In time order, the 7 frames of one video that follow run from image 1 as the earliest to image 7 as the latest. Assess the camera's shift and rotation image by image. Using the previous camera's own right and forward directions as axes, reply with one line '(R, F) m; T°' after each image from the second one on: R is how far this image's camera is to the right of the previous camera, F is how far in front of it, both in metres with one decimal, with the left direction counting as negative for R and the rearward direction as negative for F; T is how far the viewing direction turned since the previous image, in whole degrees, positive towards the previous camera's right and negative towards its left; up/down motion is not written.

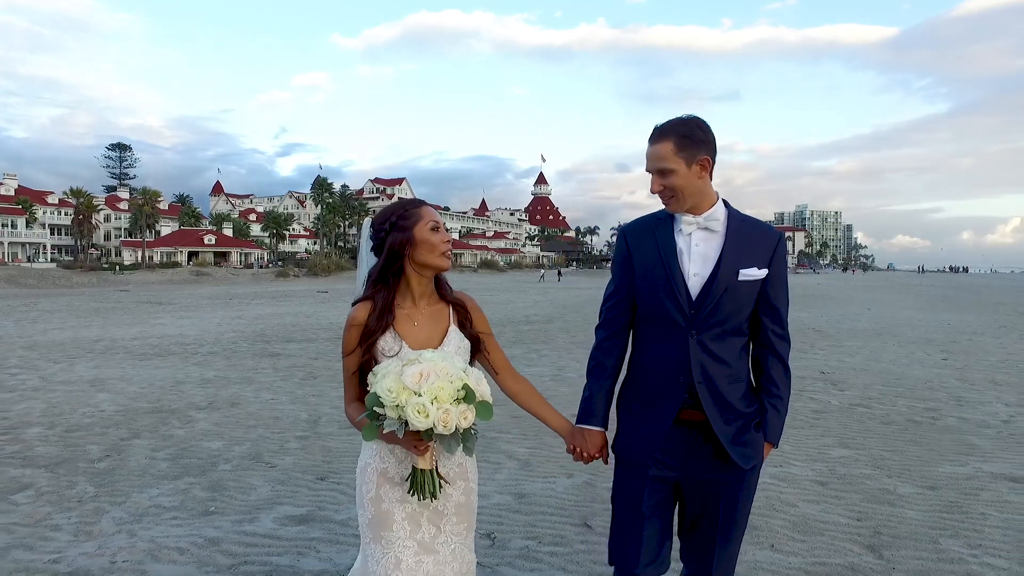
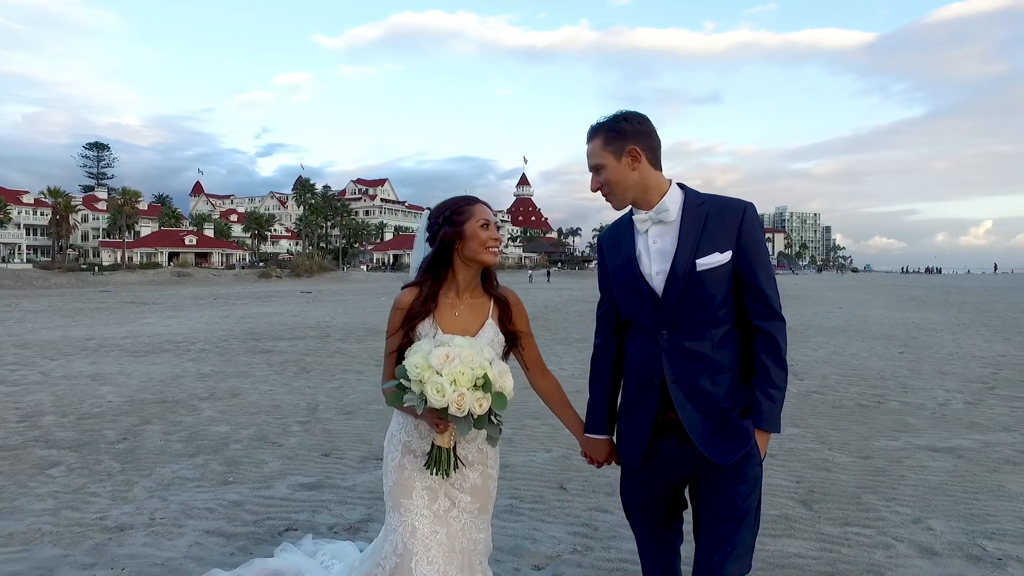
(0.0, -0.7) m; +1°
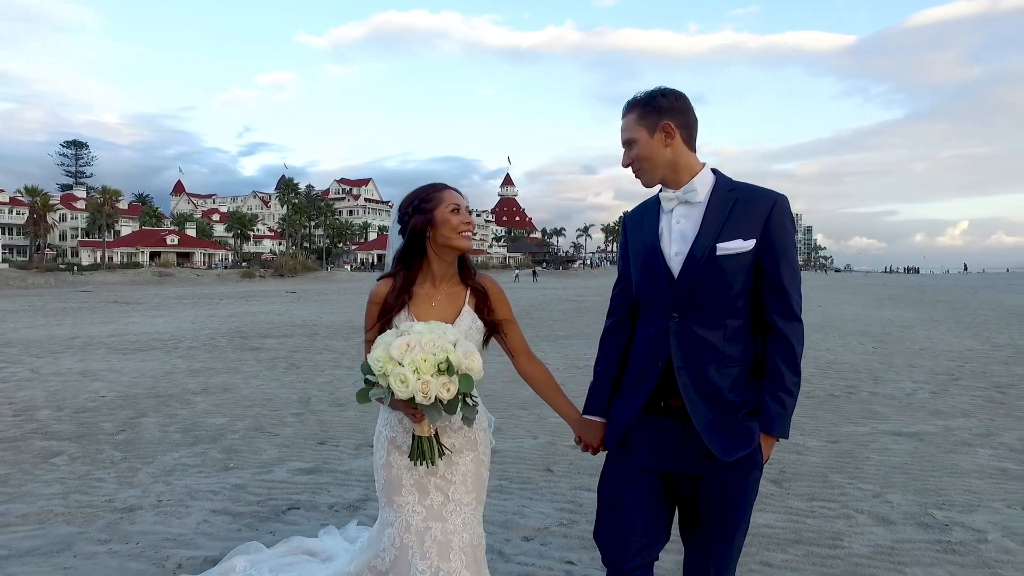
(0.0, -0.3) m; +1°
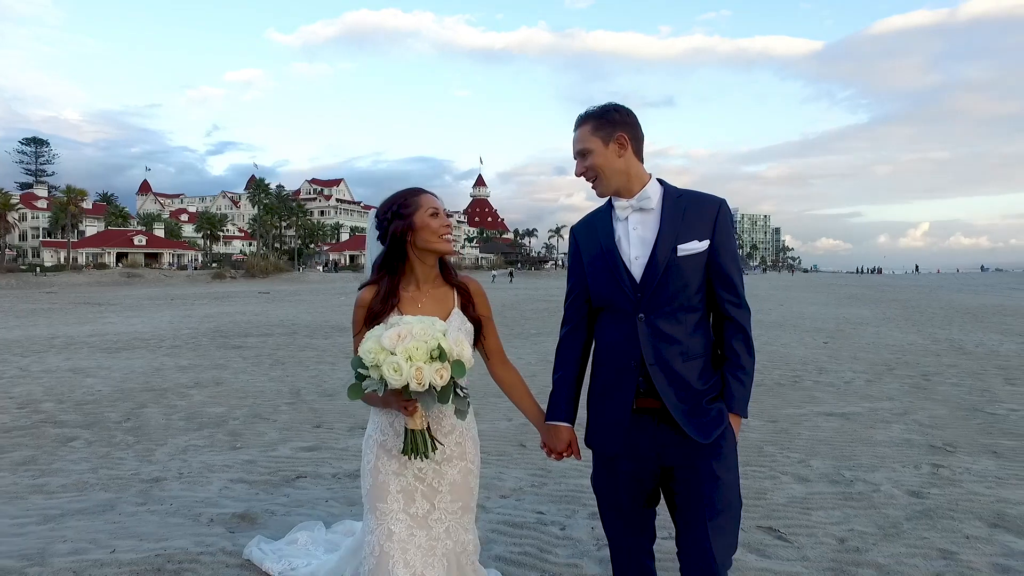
(0.0, -0.8) m; +2°
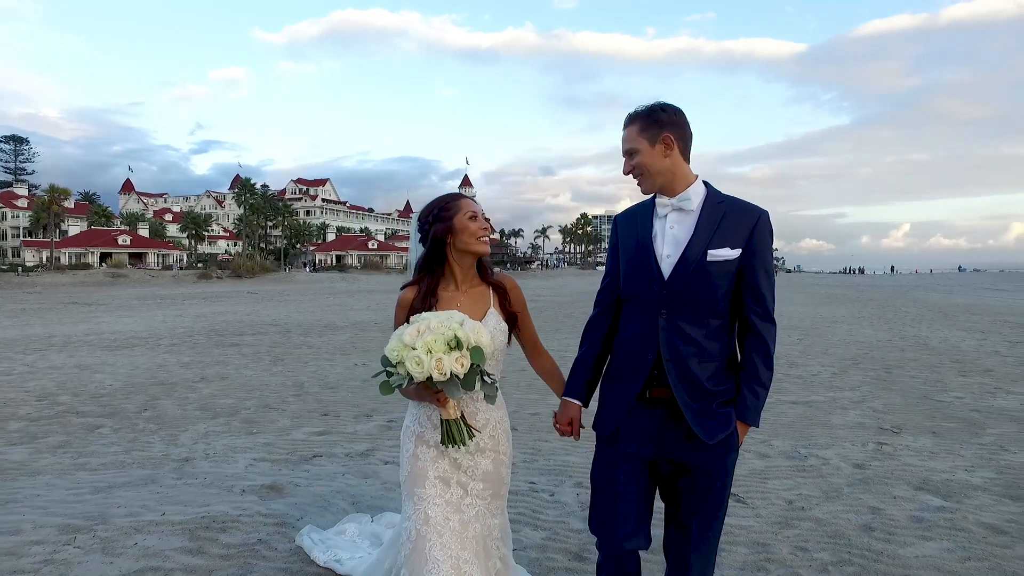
(-0.1, -0.7) m; +1°
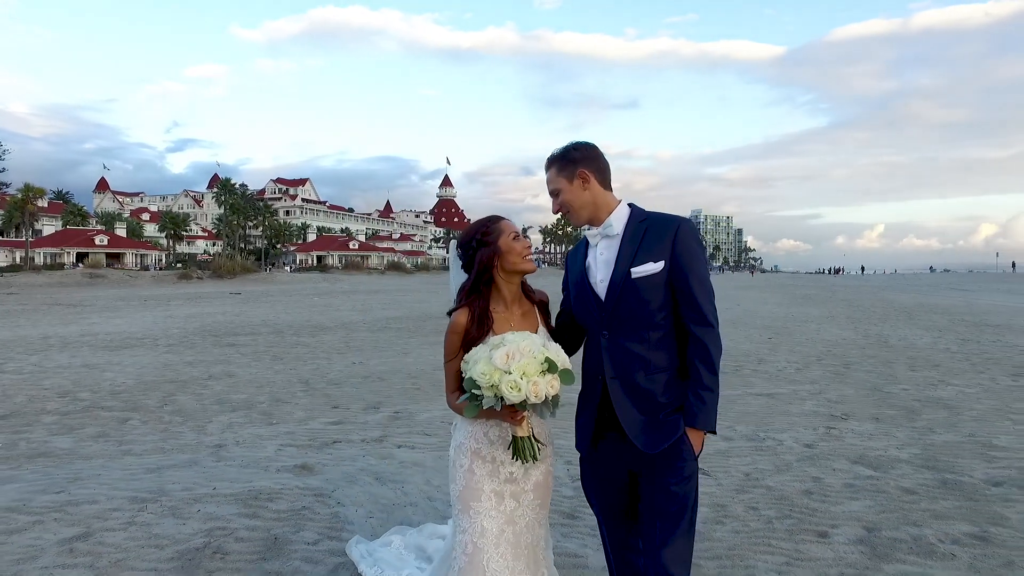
(-0.2, -0.8) m; +2°
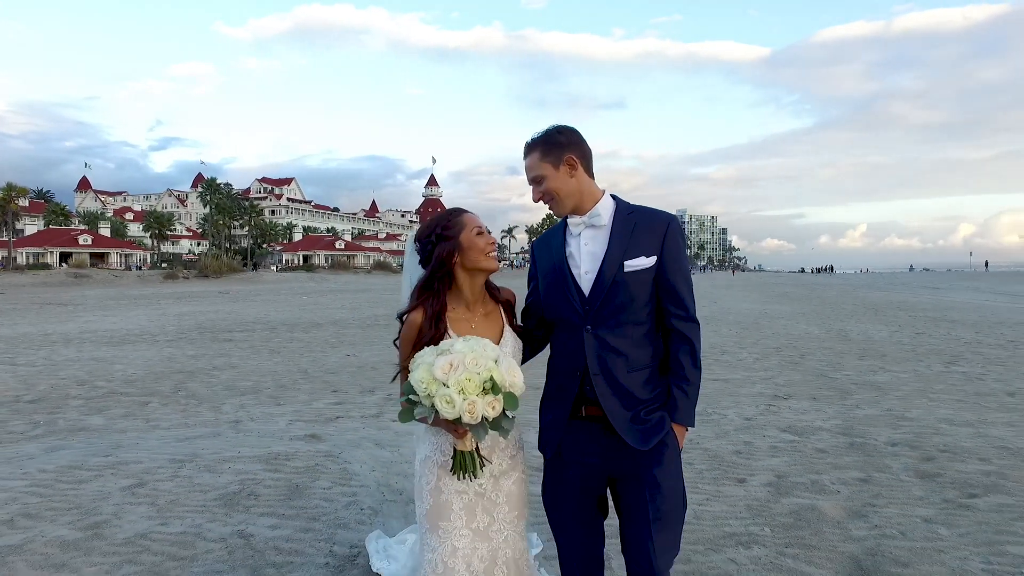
(+0.1, -1.0) m; +1°
